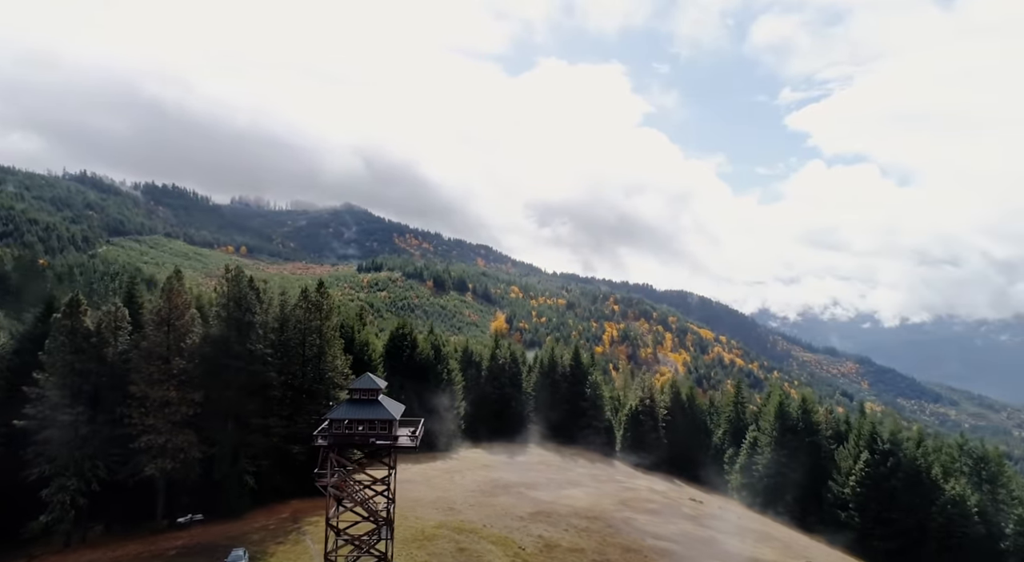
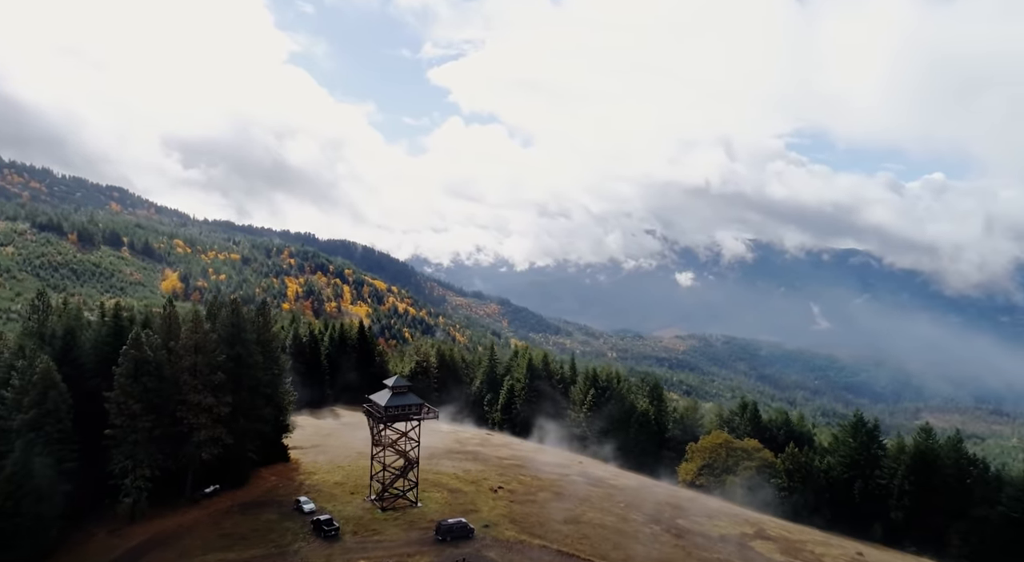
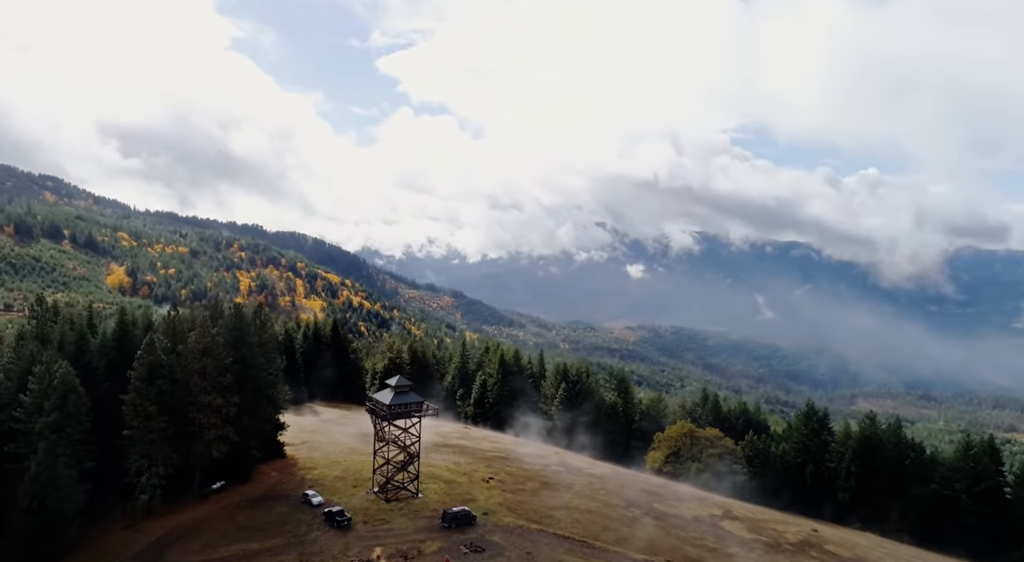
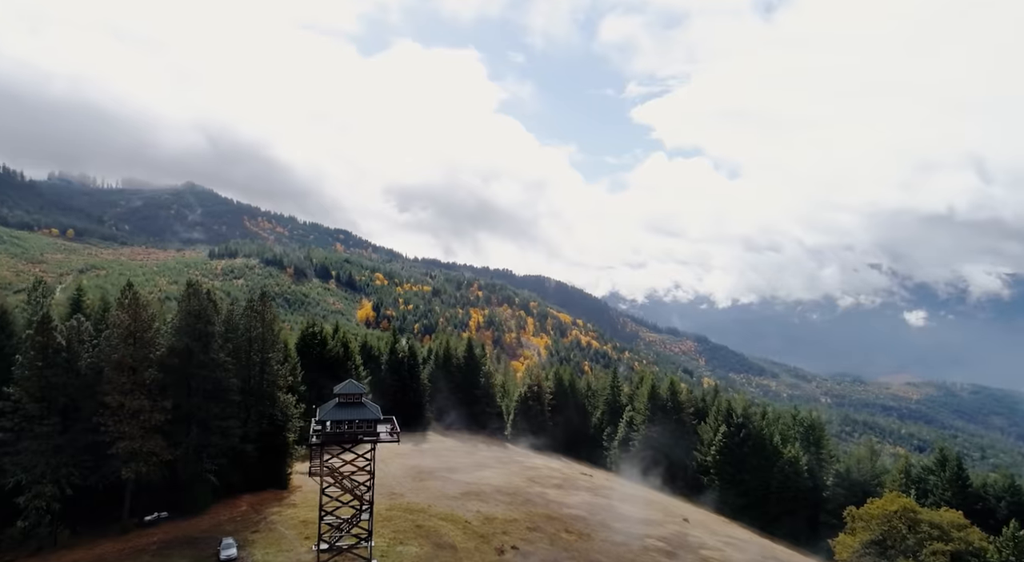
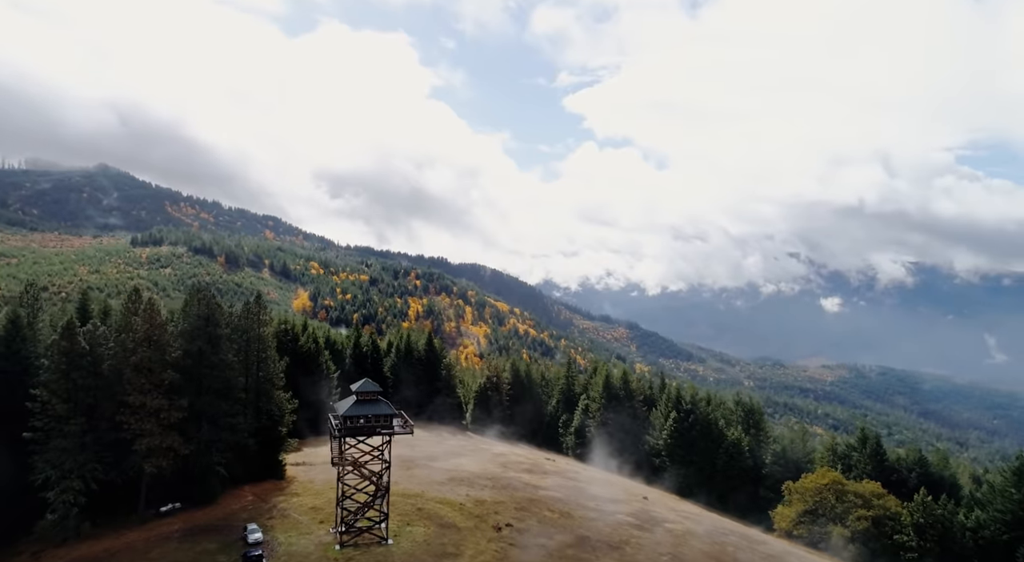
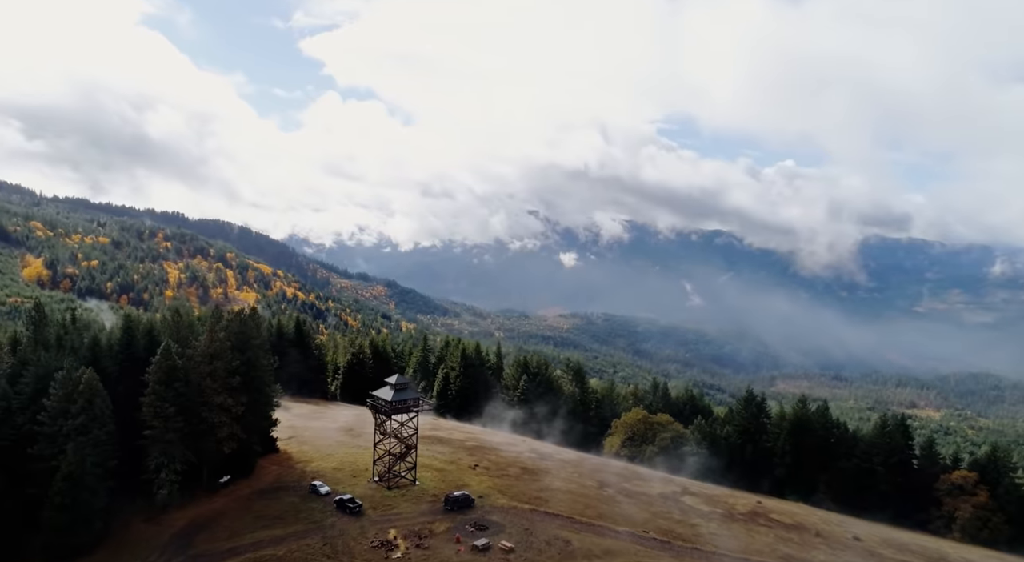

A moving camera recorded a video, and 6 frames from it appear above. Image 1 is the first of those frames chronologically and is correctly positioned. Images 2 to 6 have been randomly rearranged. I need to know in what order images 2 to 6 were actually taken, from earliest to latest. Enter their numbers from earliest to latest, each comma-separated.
4, 5, 2, 3, 6
